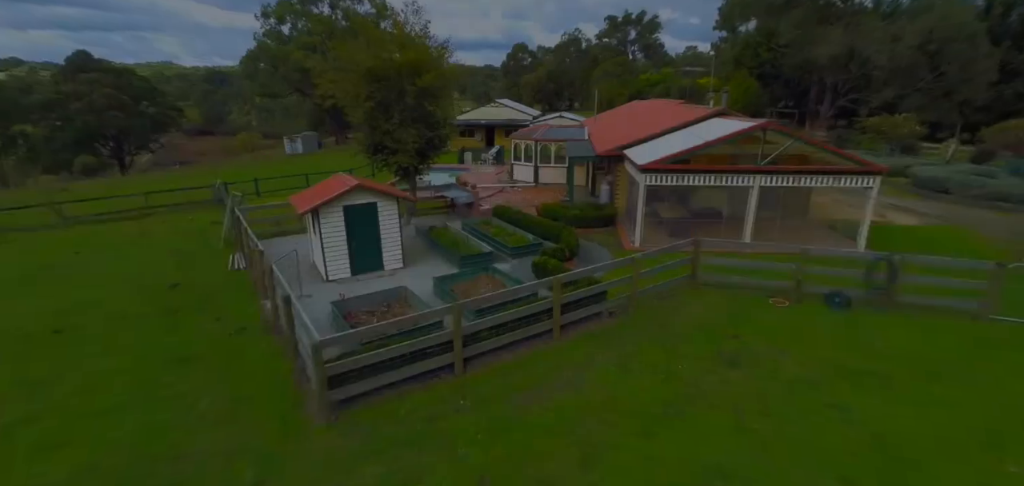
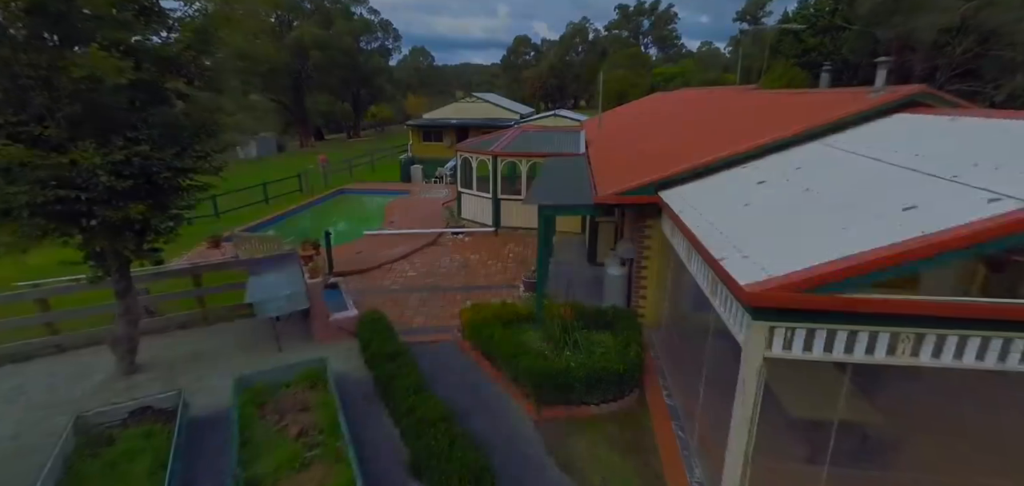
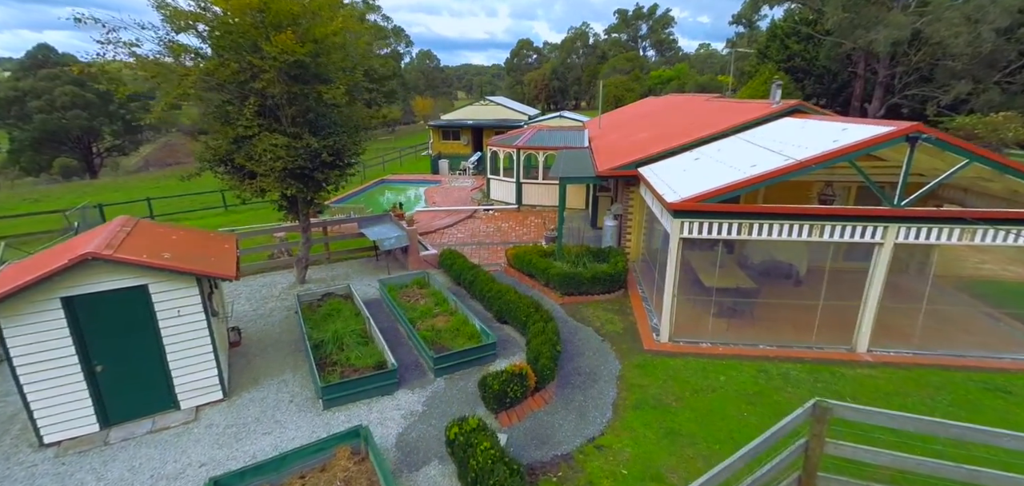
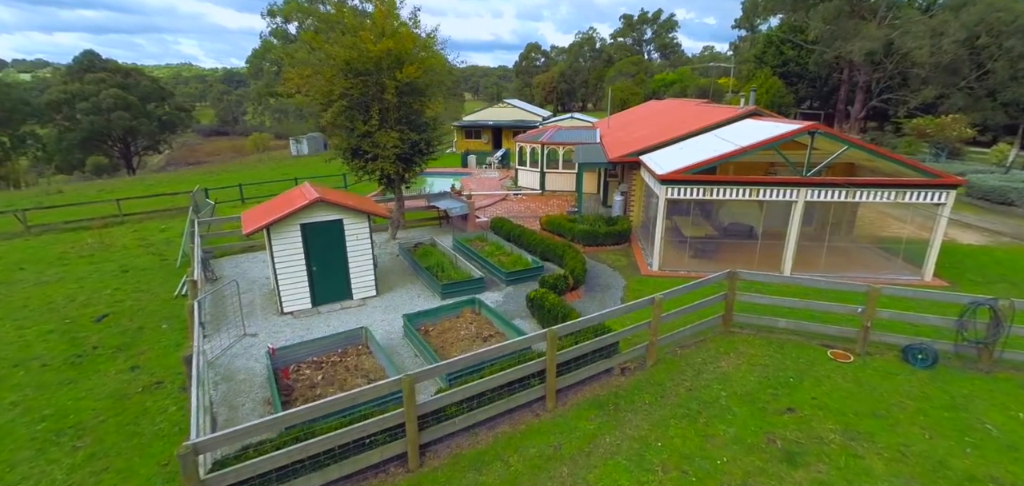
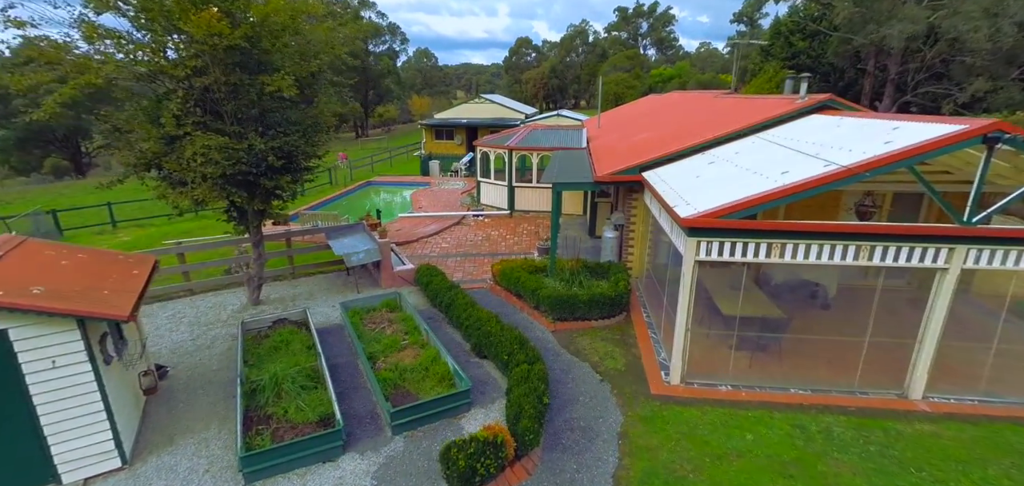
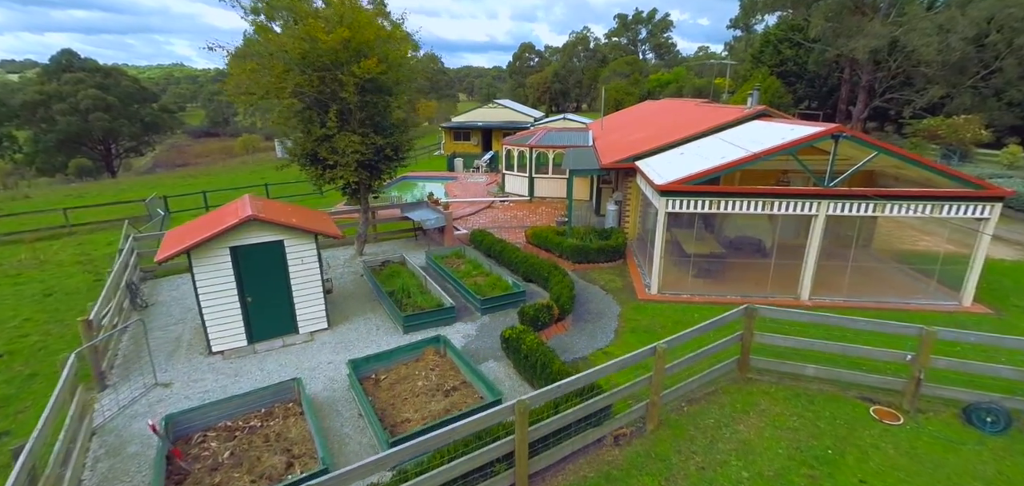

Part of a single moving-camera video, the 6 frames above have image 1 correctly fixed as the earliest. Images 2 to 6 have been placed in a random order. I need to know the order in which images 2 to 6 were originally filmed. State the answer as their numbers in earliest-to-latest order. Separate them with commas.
4, 6, 3, 5, 2
